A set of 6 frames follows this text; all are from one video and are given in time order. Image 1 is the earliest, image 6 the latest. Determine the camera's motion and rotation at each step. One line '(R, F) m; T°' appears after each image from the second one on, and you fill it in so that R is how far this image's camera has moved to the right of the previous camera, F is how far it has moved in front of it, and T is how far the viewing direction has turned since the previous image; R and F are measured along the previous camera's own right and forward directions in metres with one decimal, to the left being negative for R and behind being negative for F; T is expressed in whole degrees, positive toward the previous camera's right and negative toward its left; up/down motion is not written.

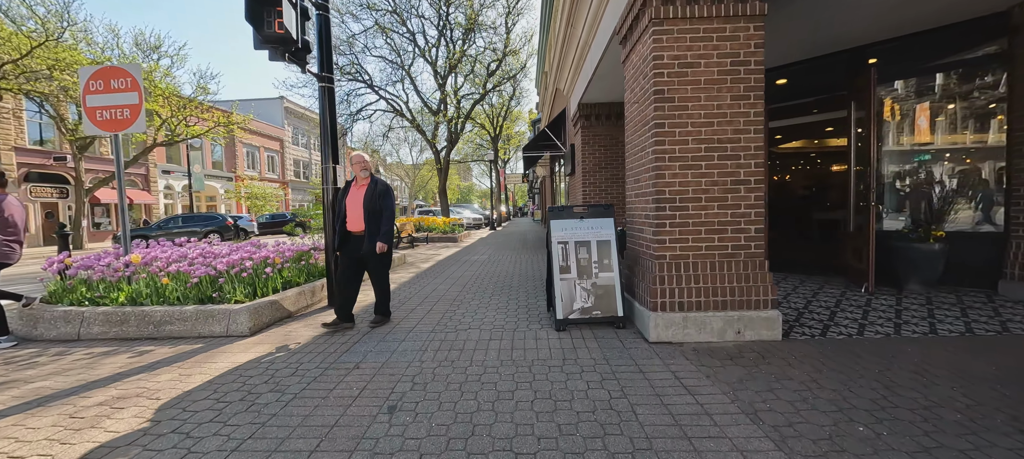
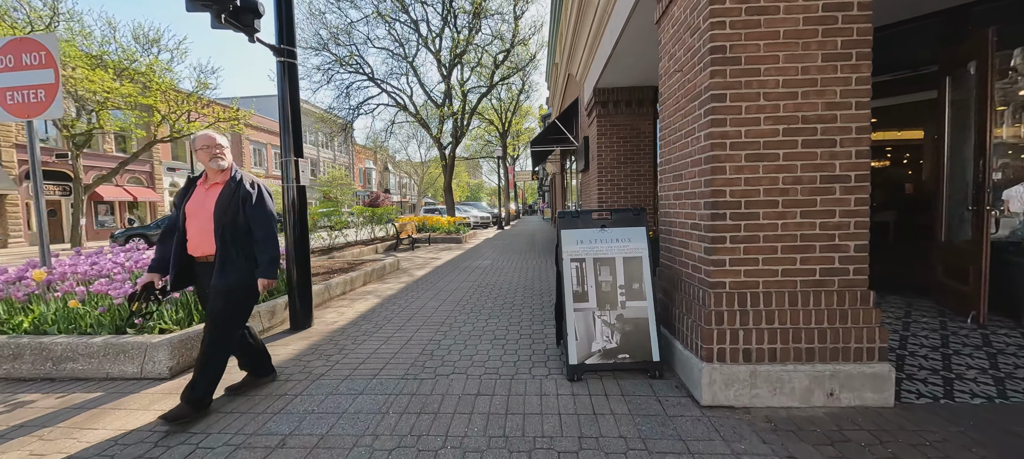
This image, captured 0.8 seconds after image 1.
(+0.1, +1.1) m; -1°
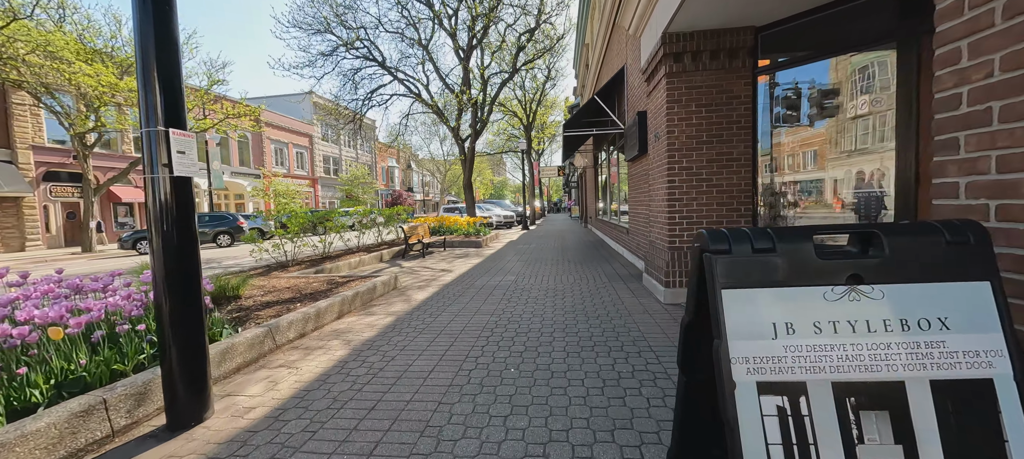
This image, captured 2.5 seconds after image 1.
(-0.1, +2.2) m; -3°
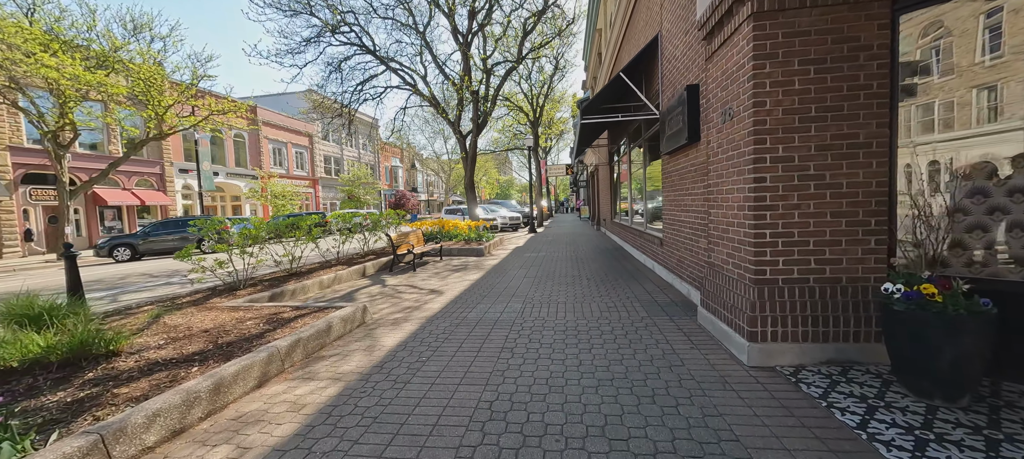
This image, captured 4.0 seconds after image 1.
(0.0, +1.8) m; -1°
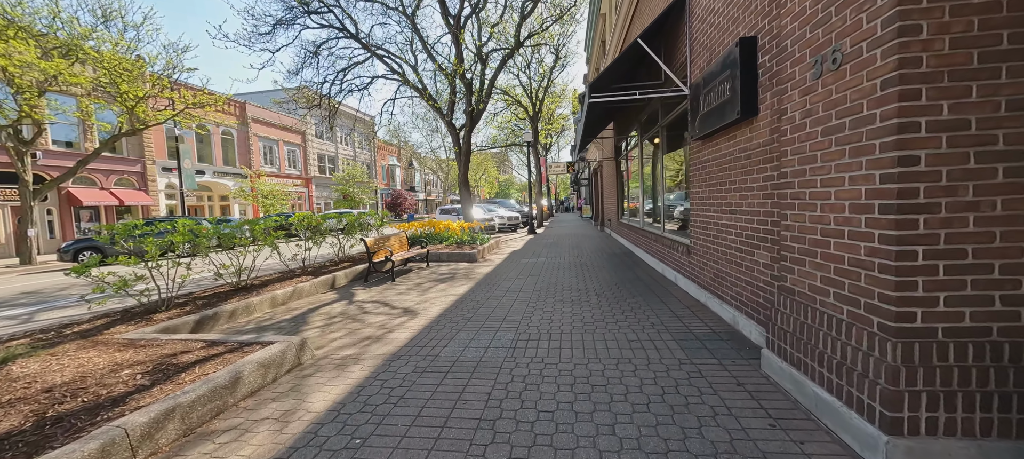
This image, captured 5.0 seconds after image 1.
(+0.1, +1.4) m; 0°
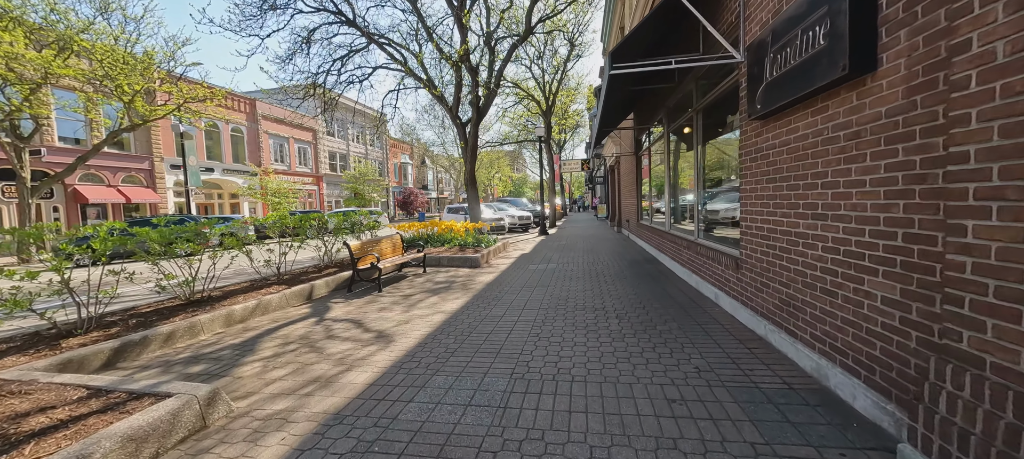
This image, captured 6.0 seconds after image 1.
(+0.2, +1.2) m; -2°
